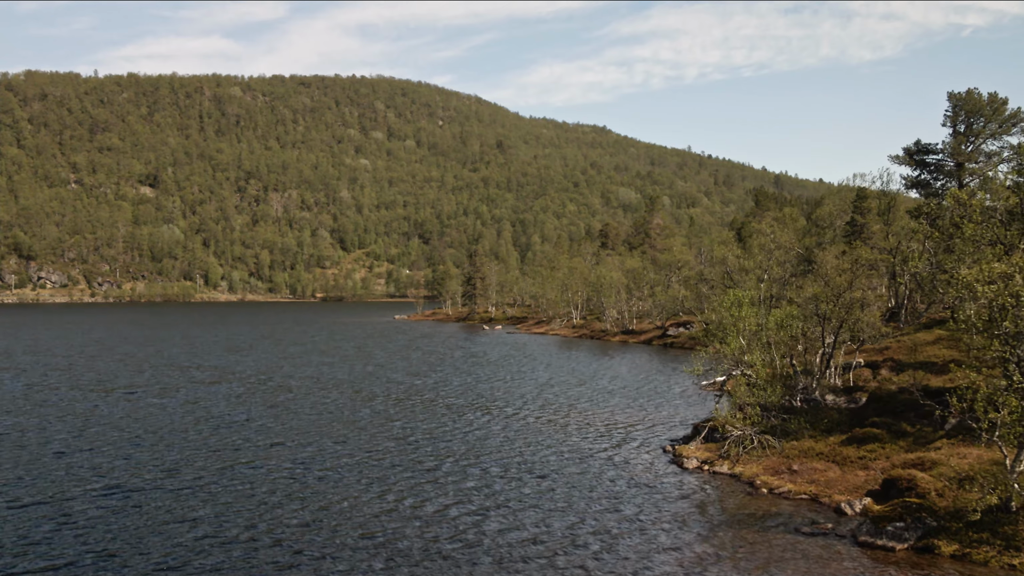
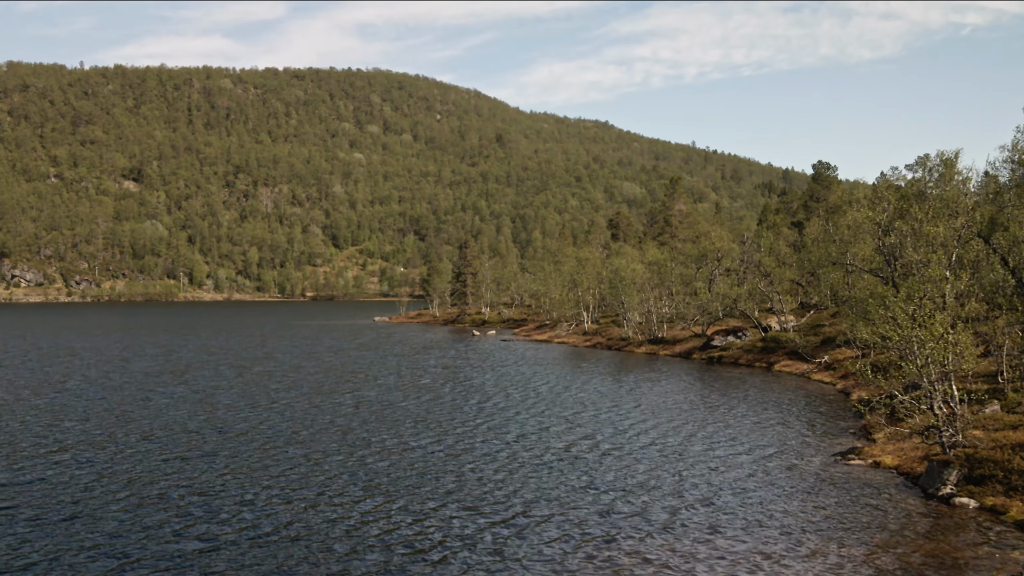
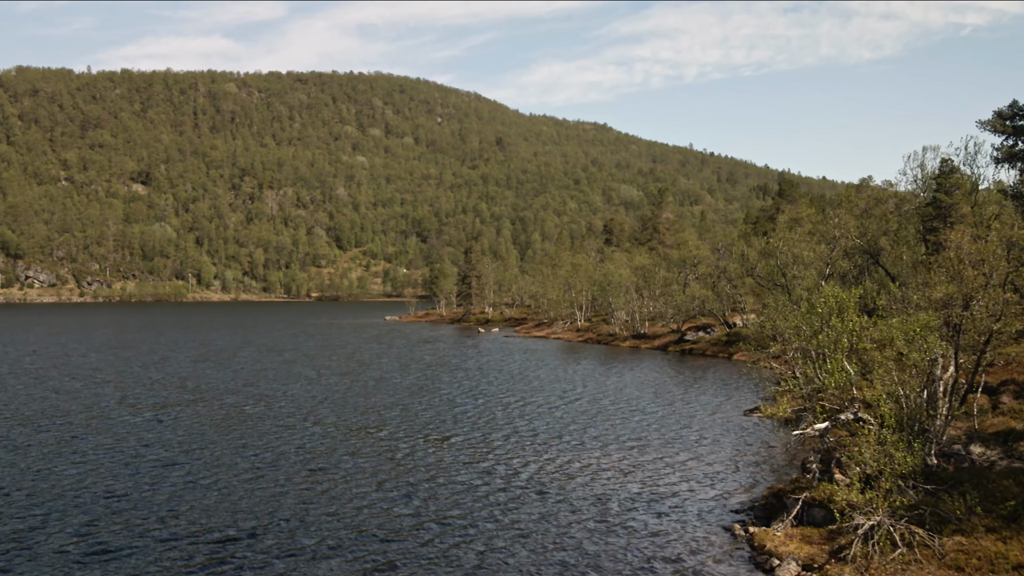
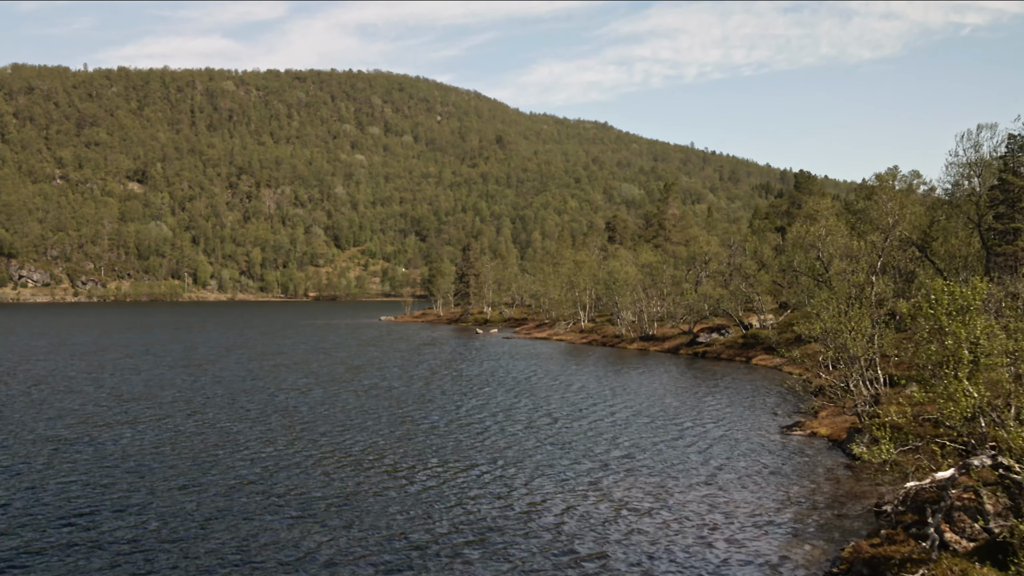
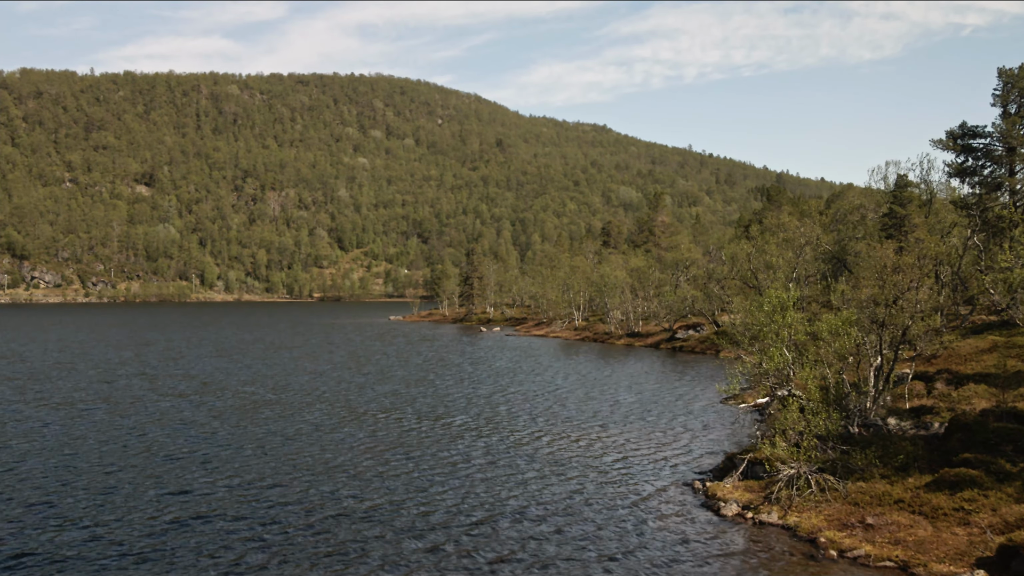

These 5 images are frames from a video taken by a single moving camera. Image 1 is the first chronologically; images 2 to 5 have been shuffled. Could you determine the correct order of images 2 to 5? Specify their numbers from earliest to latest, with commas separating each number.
5, 3, 4, 2
